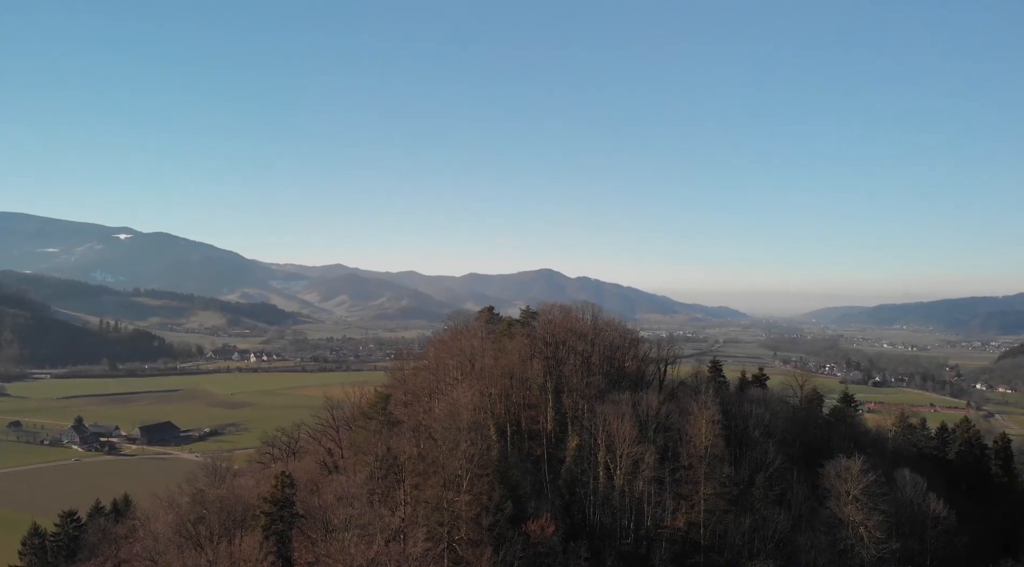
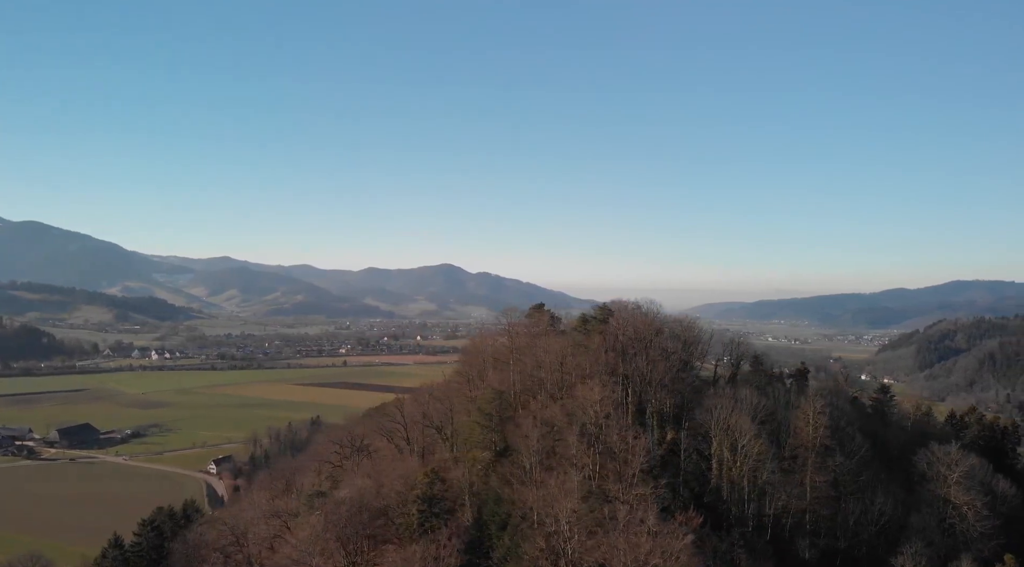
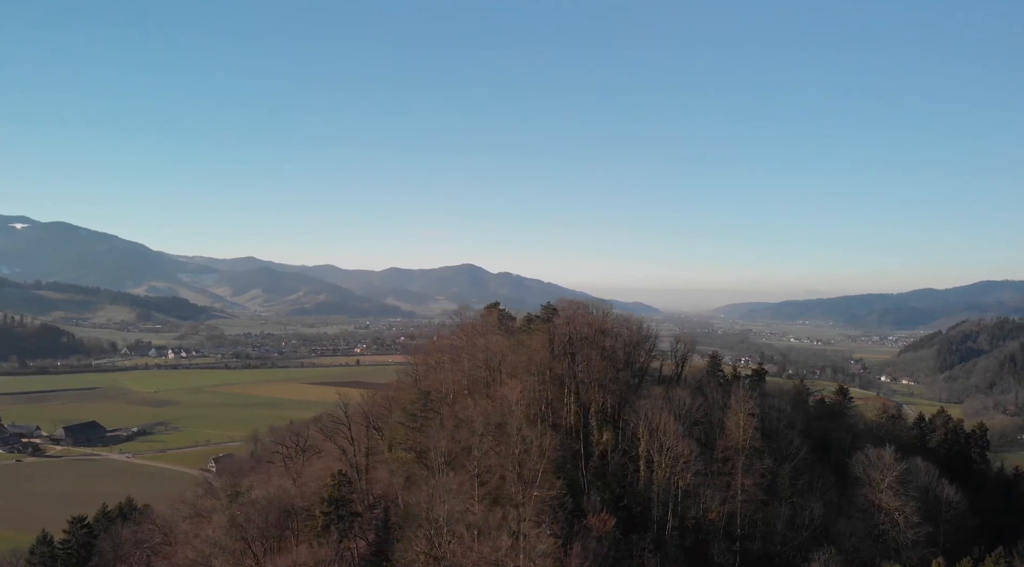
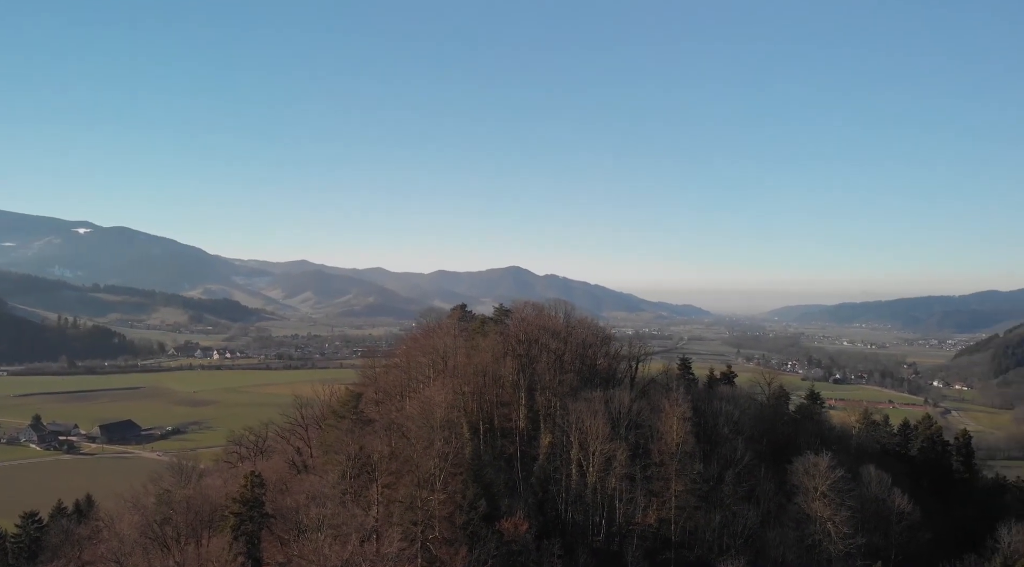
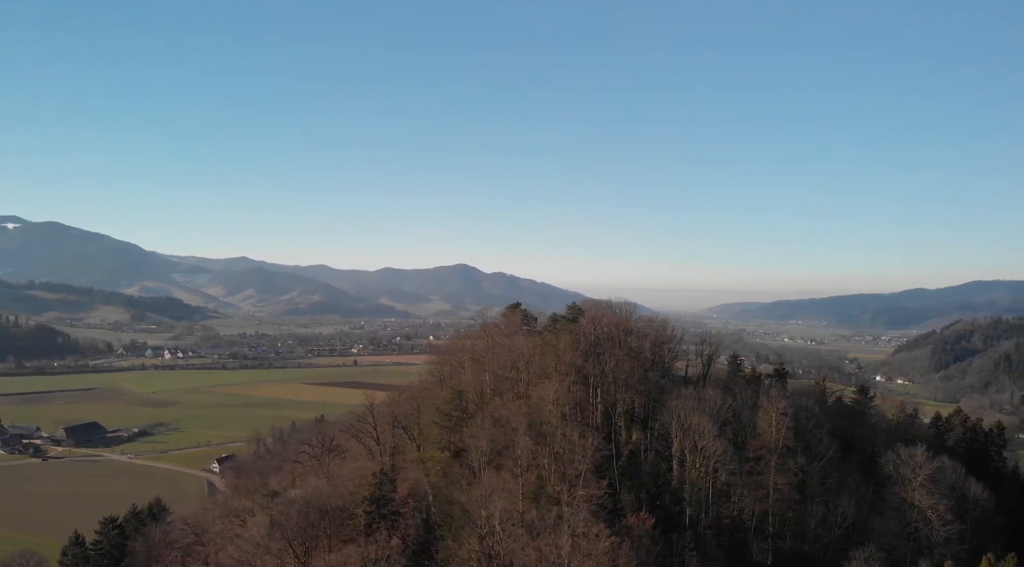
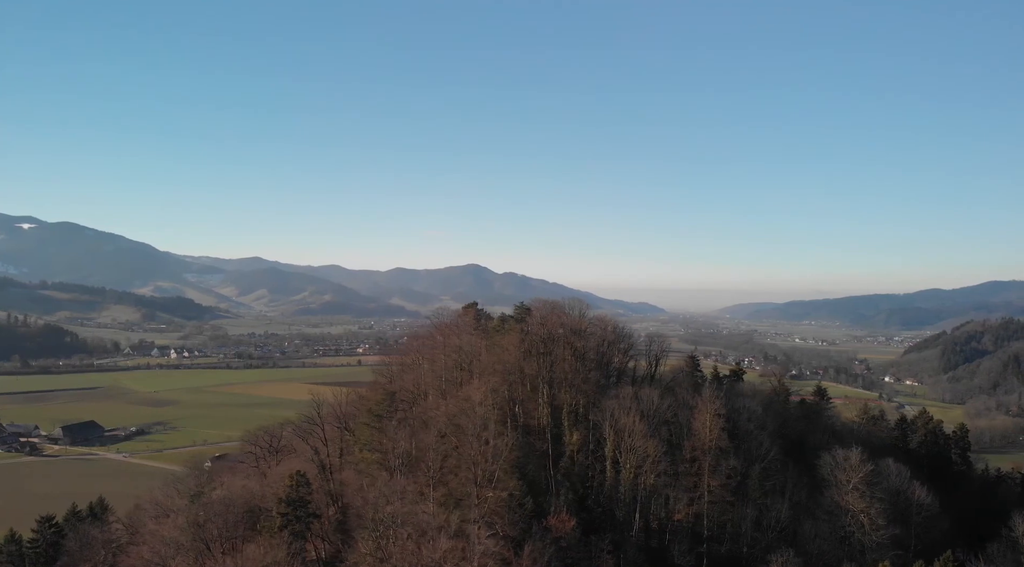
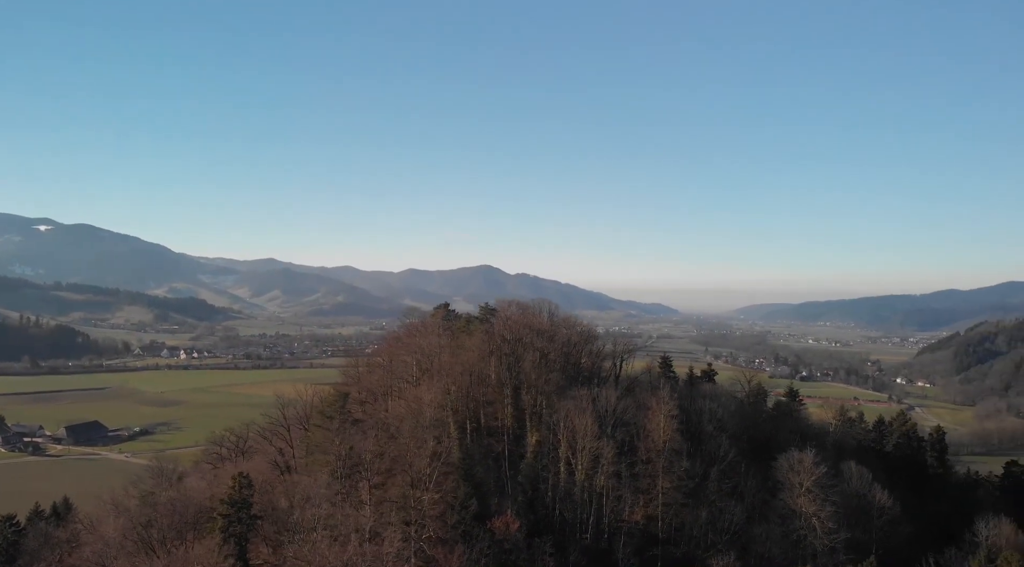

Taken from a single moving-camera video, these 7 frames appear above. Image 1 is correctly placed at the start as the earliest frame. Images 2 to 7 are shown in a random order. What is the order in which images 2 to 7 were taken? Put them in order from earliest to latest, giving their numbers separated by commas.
4, 7, 6, 3, 5, 2
